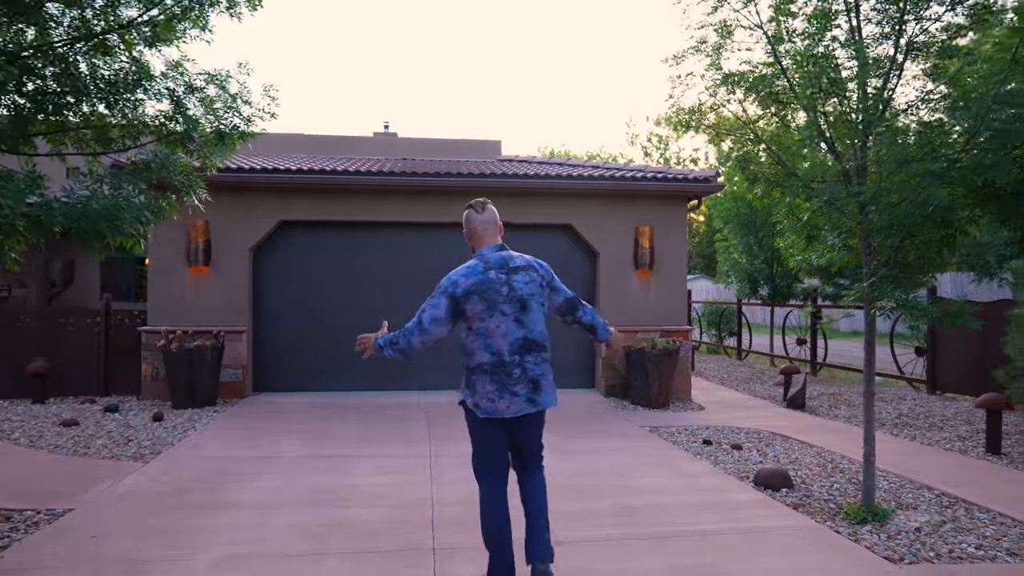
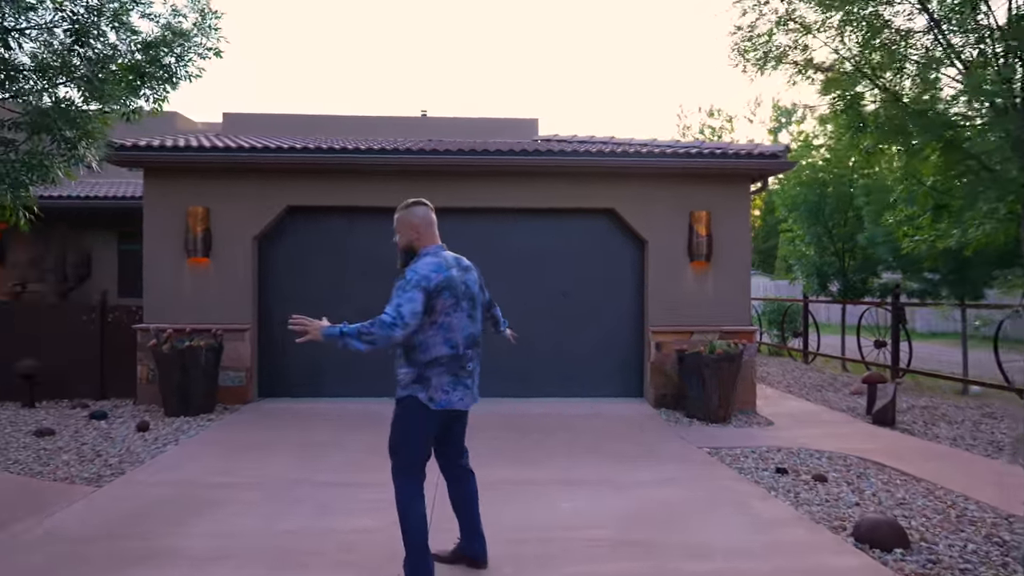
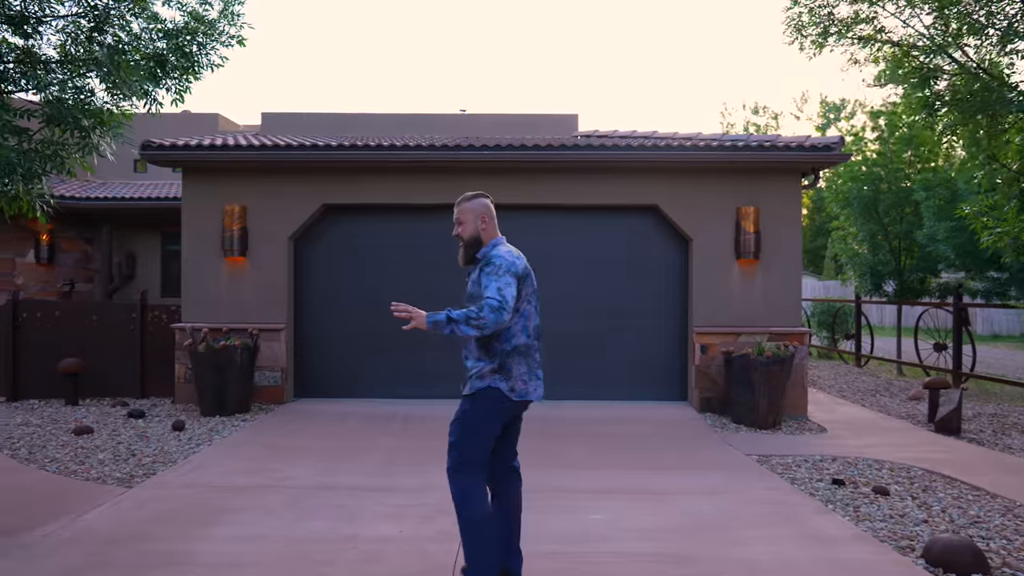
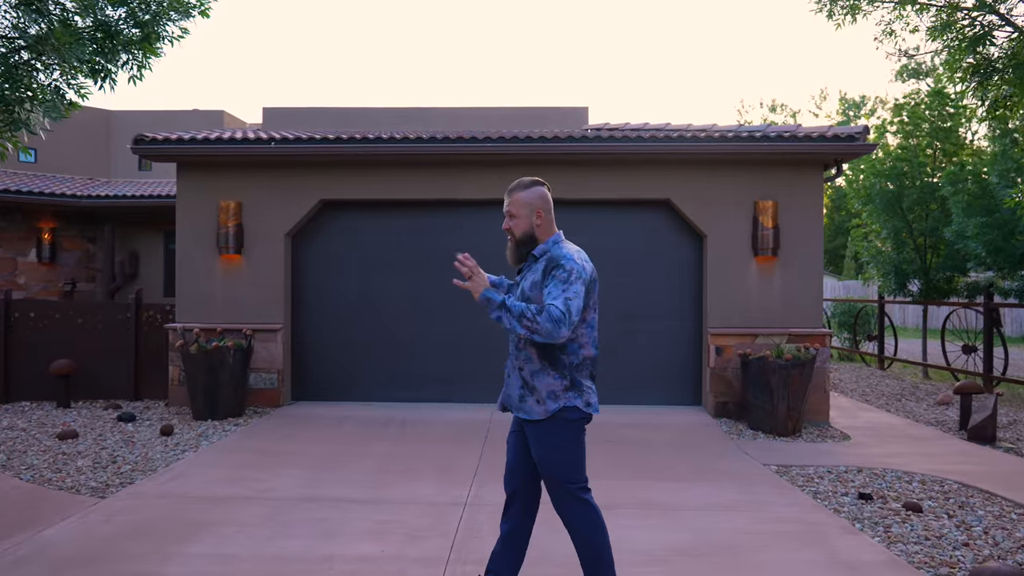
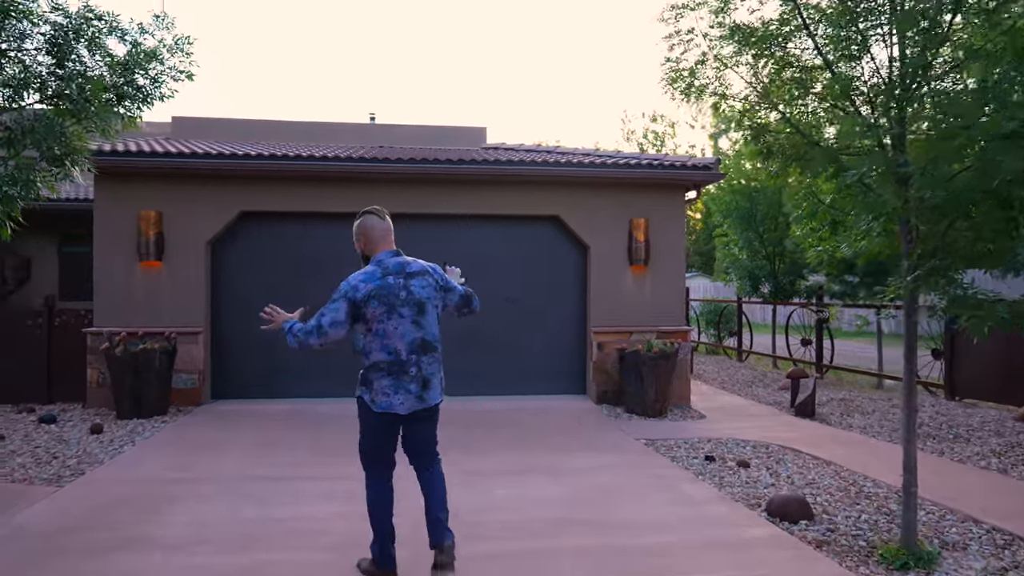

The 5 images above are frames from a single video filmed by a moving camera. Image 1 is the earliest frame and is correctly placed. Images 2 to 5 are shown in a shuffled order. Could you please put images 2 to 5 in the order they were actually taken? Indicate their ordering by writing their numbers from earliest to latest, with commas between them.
5, 2, 3, 4
